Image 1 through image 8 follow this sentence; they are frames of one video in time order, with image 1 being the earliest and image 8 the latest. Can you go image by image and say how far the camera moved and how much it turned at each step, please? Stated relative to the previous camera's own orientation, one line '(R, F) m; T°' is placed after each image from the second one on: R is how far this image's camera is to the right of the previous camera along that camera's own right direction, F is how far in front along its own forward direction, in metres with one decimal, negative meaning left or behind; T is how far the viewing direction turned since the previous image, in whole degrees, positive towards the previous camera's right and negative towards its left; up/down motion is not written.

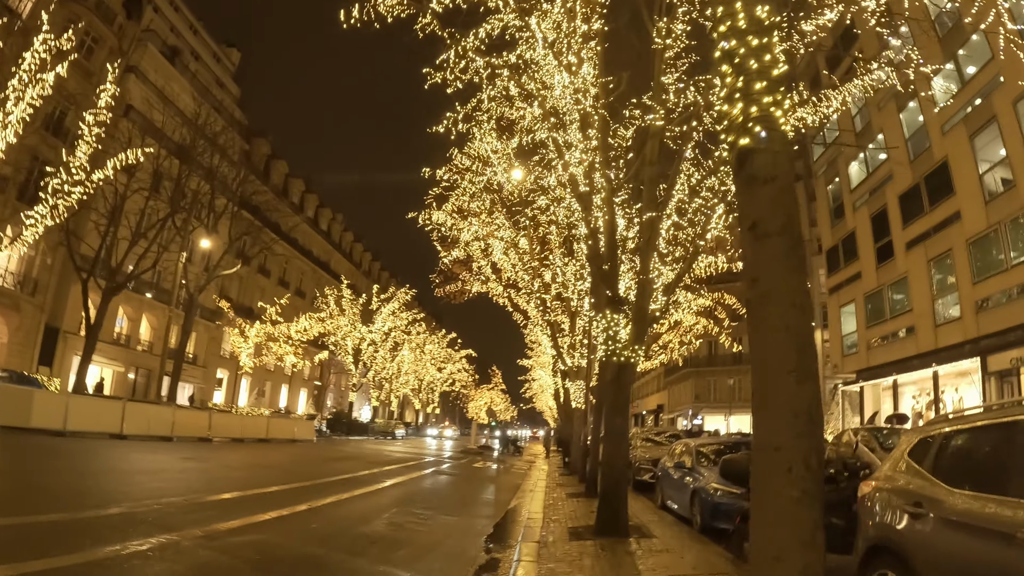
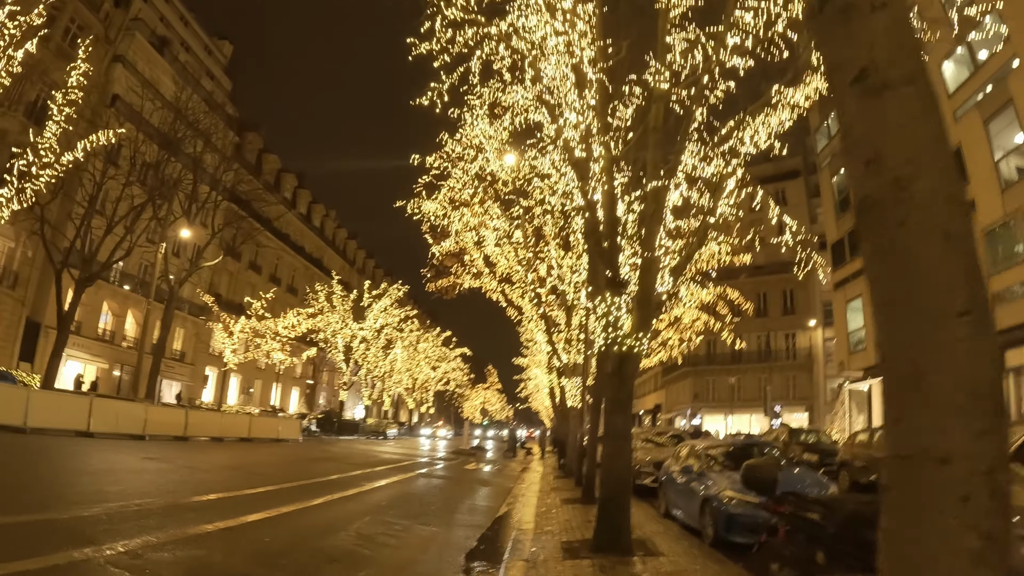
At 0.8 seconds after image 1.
(+0.1, +1.0) m; 0°
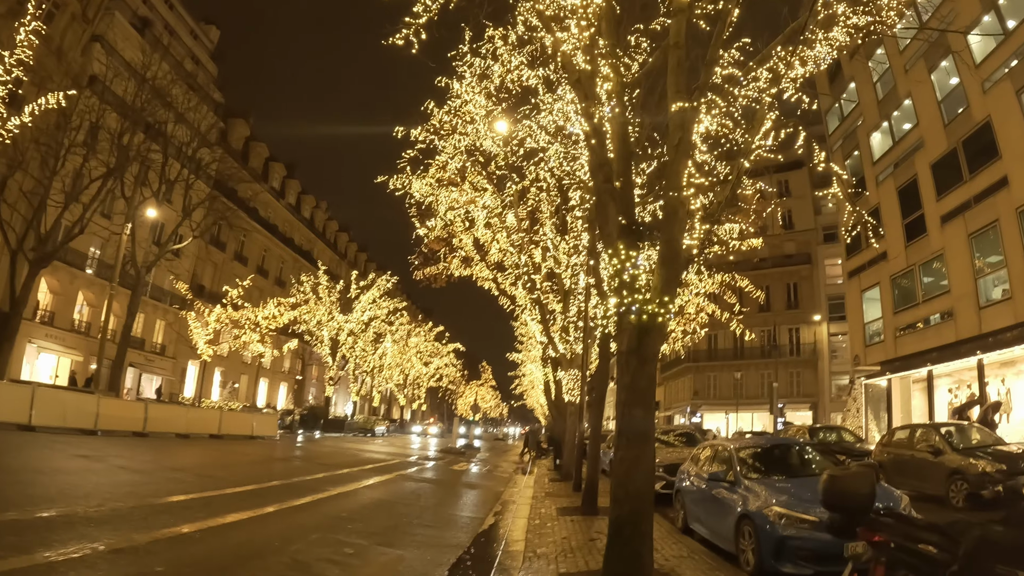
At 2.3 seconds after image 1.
(+0.1, +1.7) m; 0°
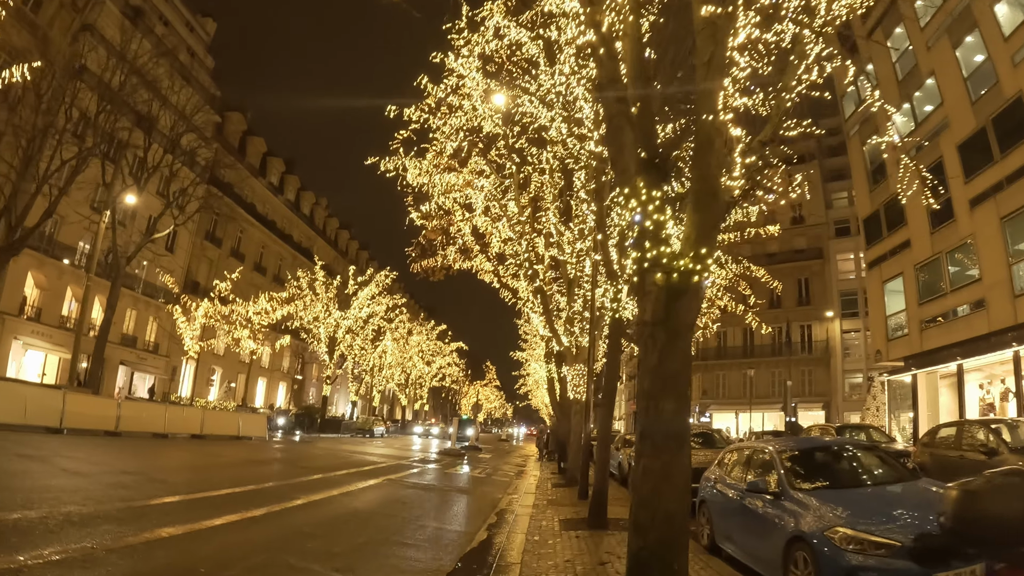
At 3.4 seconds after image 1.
(+0.1, +1.3) m; 0°
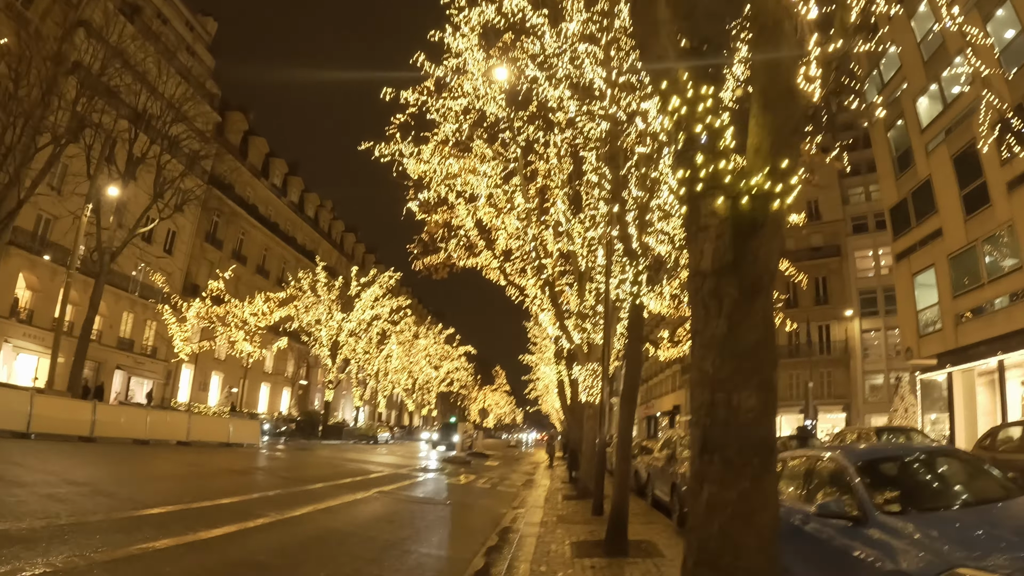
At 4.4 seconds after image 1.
(+0.1, +1.3) m; -1°
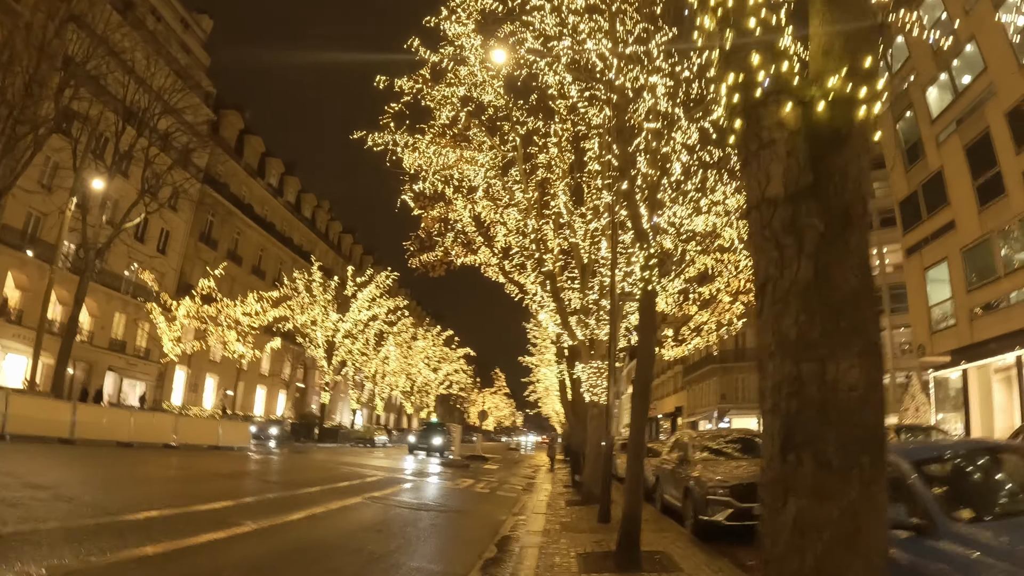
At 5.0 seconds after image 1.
(0.0, +0.7) m; 0°
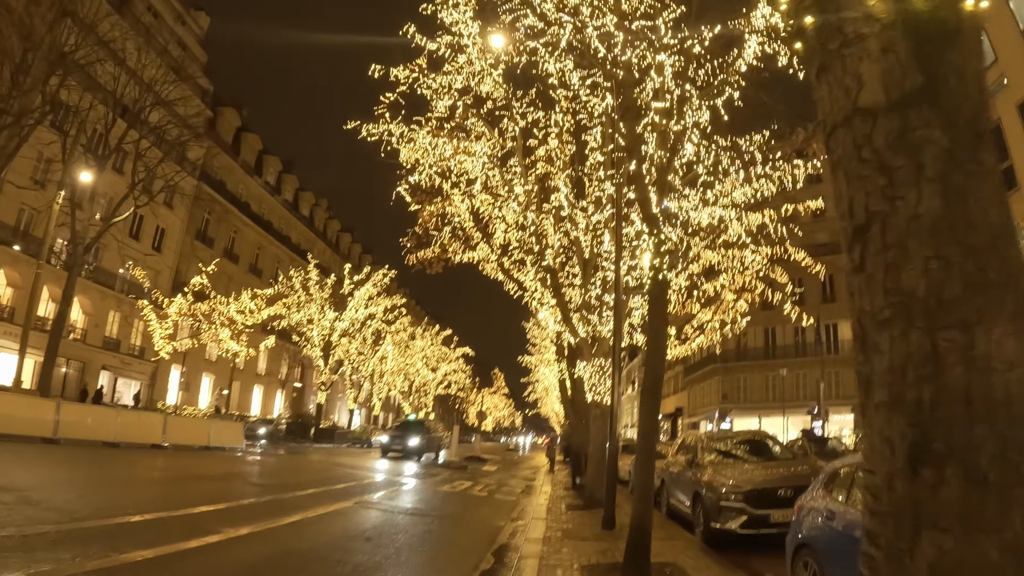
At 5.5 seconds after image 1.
(0.0, +0.5) m; 0°
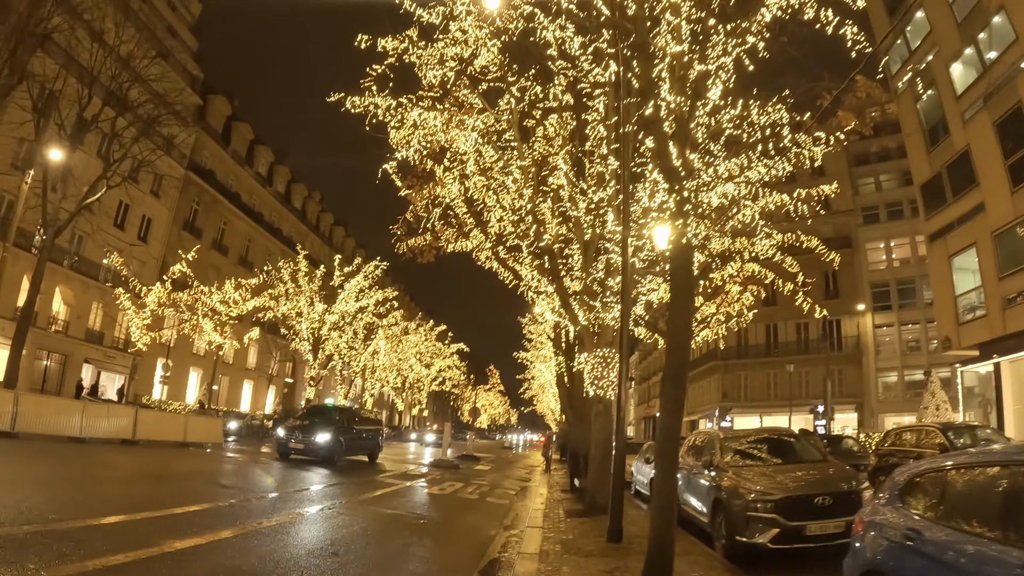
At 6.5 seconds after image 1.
(0.0, +1.1) m; 0°
